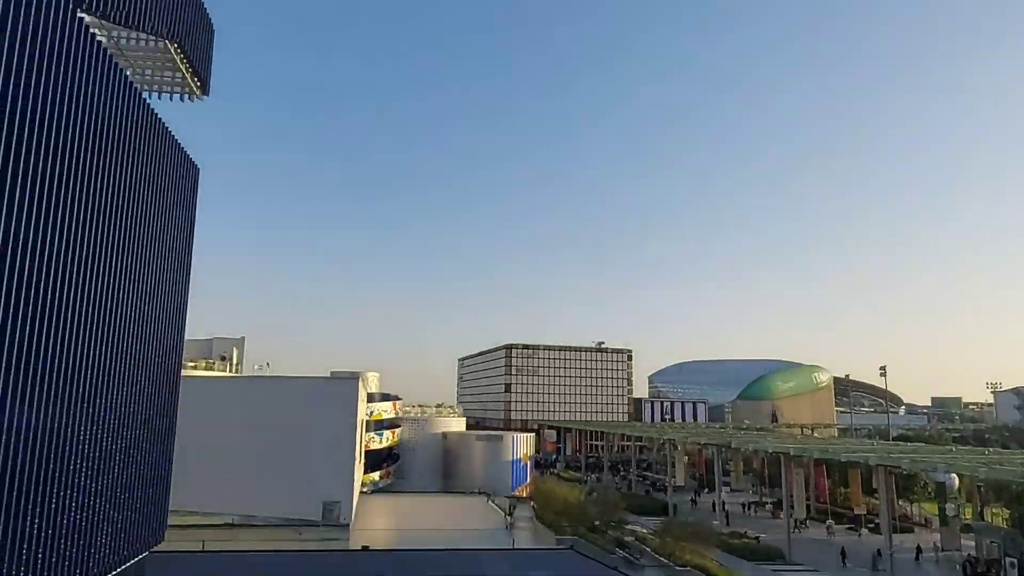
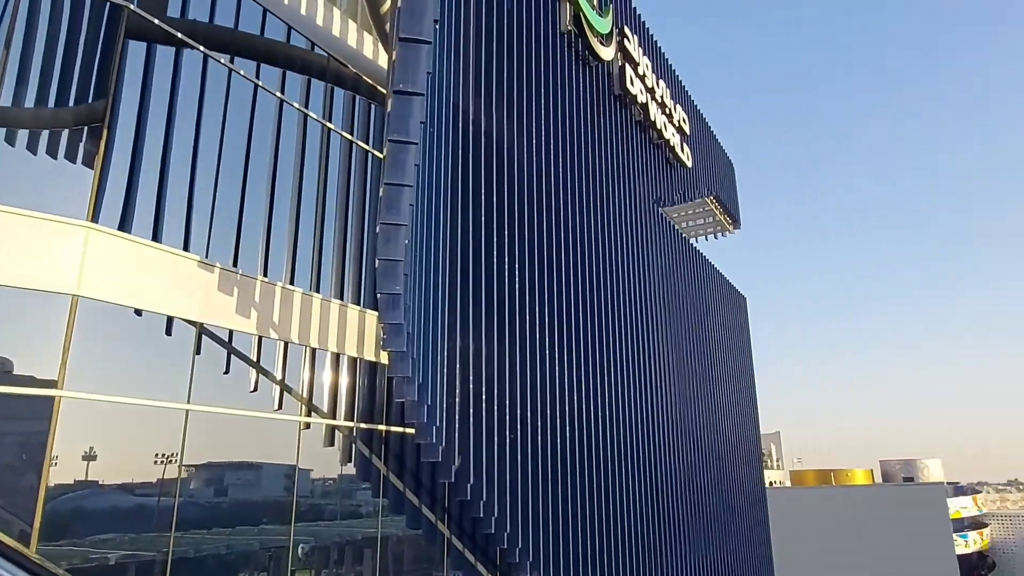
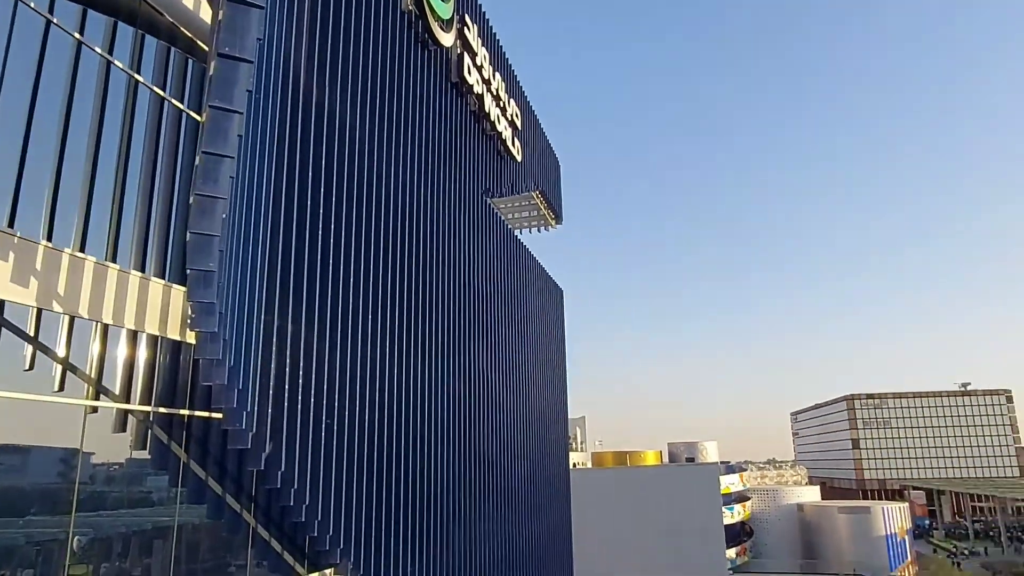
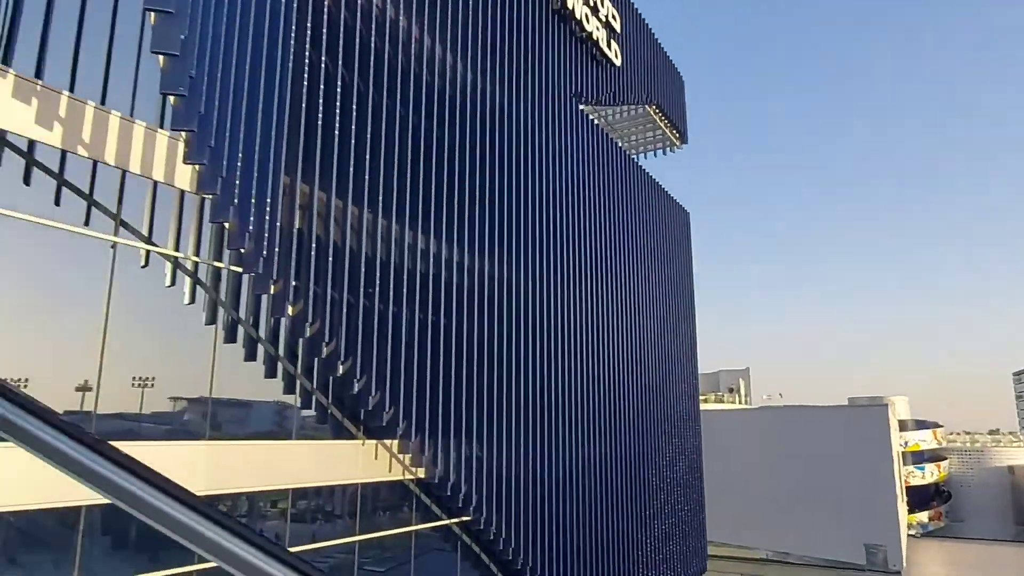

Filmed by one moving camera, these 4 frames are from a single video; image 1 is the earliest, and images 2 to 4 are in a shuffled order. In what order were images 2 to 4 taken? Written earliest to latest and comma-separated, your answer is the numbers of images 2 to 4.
4, 2, 3
